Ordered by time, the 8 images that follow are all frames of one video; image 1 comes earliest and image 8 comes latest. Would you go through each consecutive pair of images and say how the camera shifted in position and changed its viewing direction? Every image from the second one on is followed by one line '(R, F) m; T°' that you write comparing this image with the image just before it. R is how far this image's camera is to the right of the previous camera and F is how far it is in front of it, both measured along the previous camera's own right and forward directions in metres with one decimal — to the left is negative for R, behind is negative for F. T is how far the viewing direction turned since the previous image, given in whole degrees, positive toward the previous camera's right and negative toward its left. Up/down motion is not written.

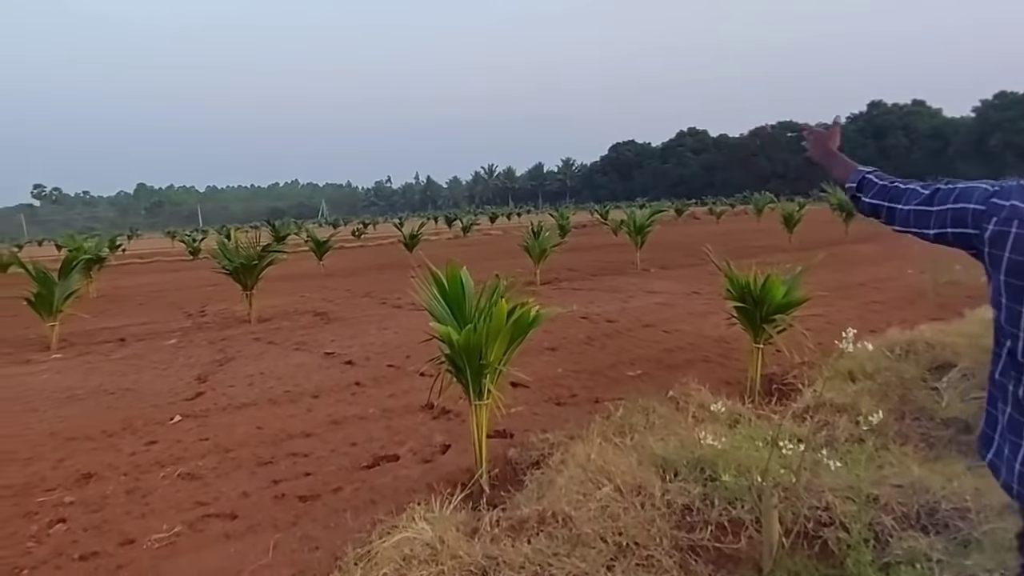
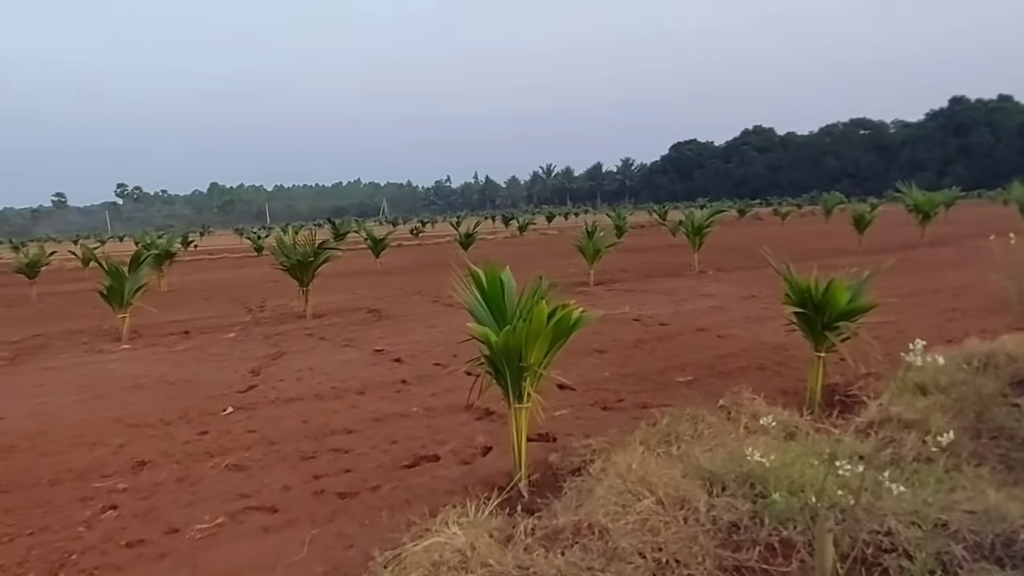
(+0.1, +0.1) m; -5°
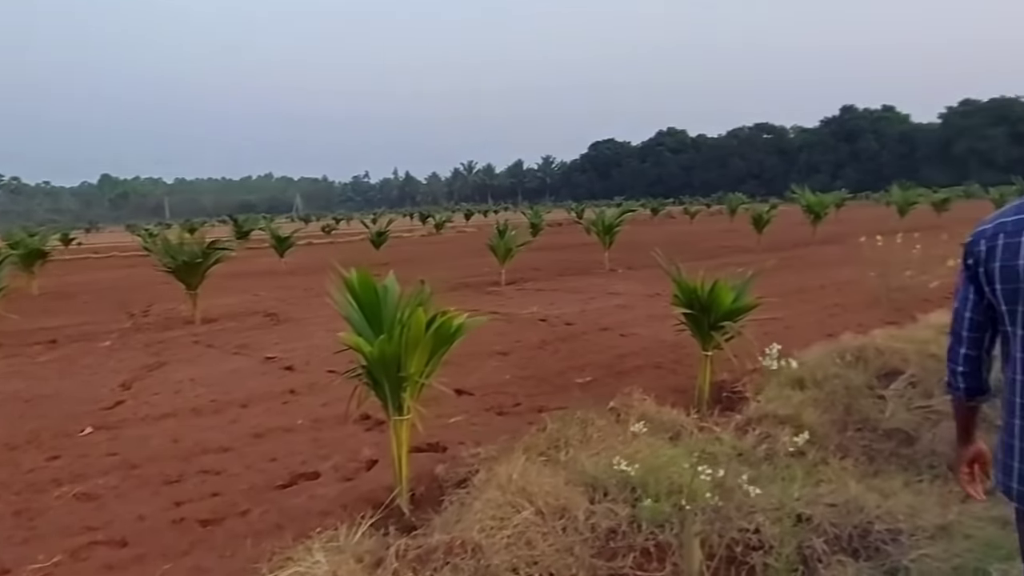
(+0.3, +0.1) m; +6°
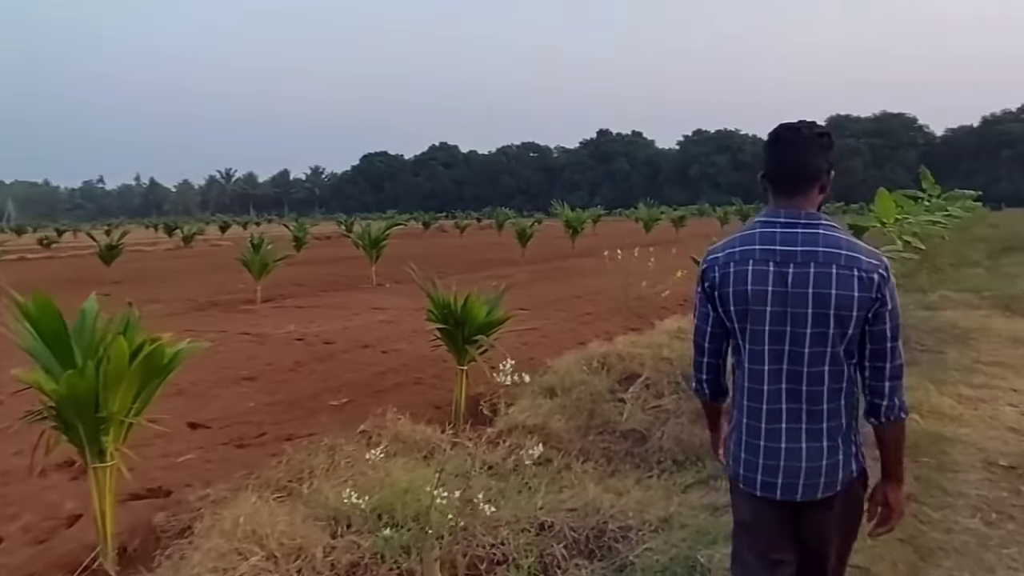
(+0.2, +0.1) m; +18°
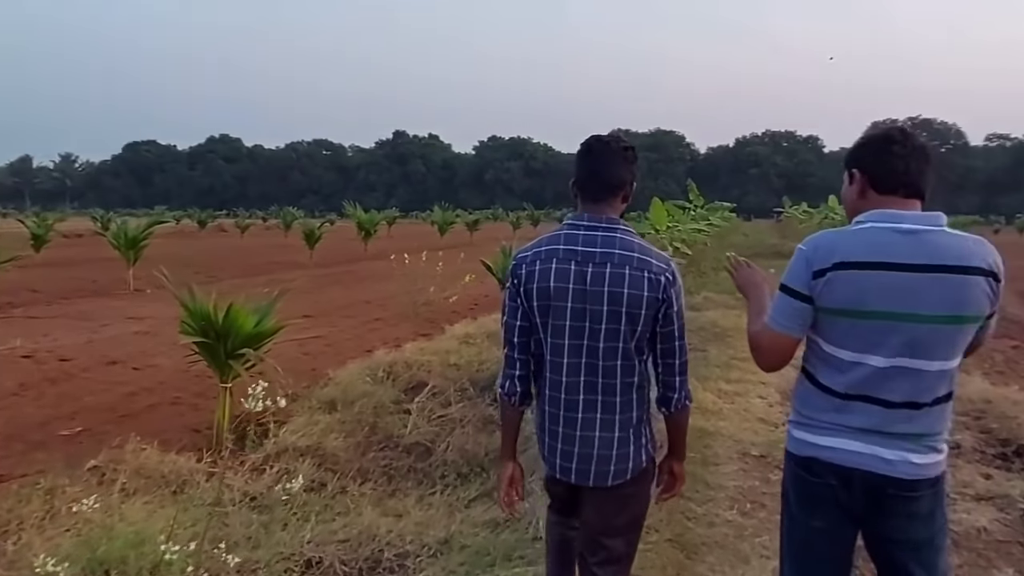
(+0.2, +0.3) m; +16°
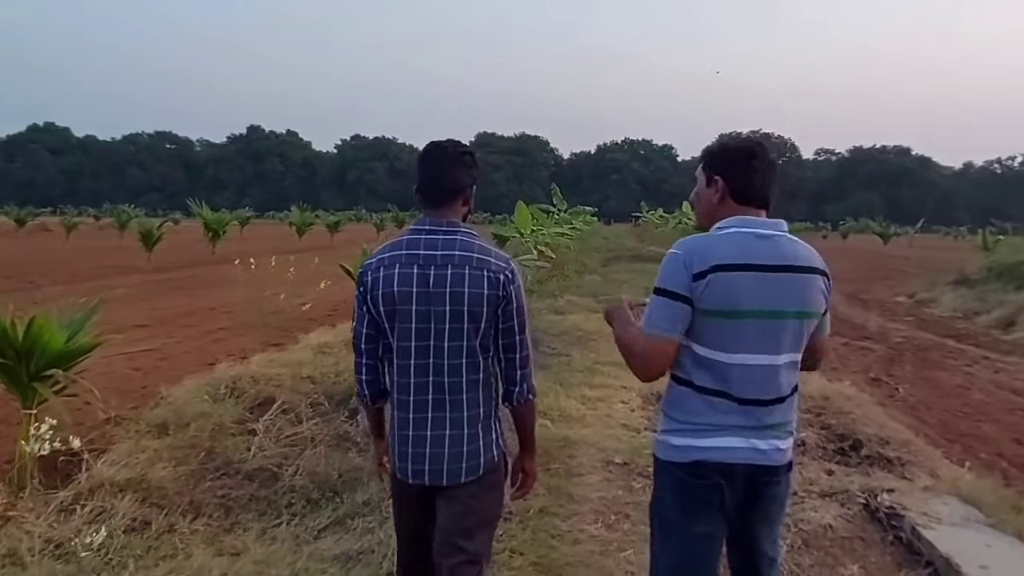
(+0.1, +0.2) m; +11°
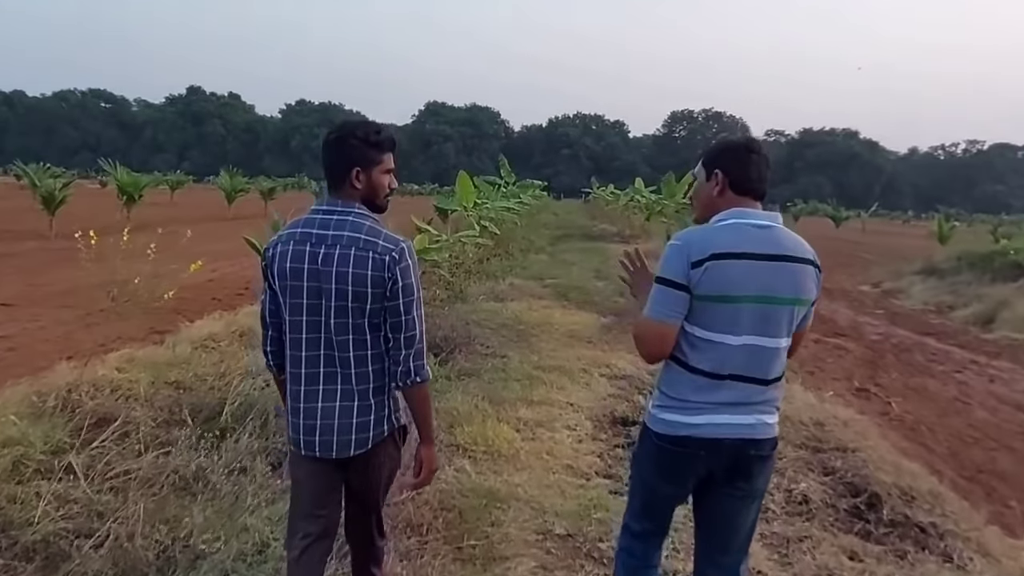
(+0.2, +1.3) m; +4°
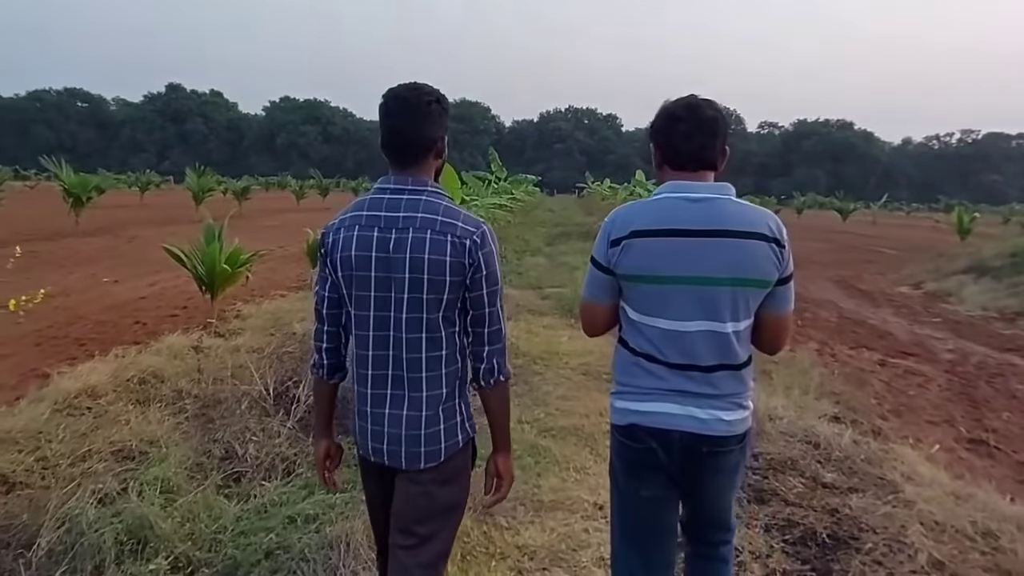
(0.0, +1.8) m; +1°
